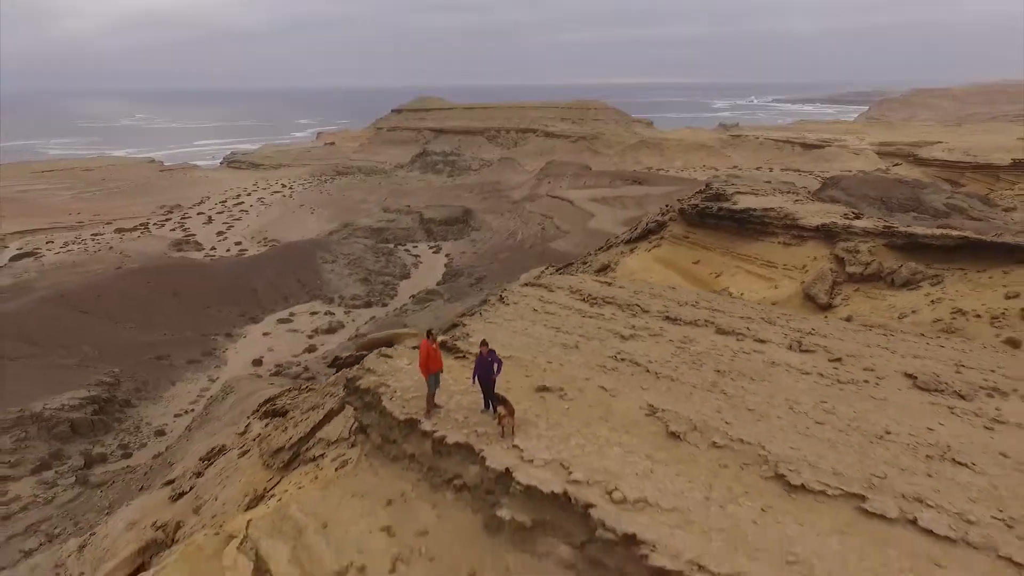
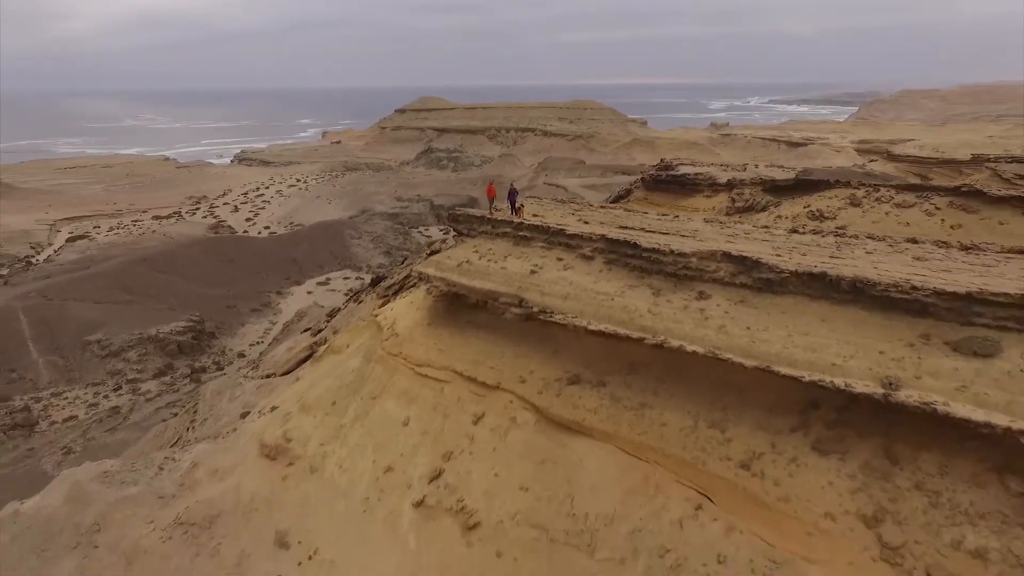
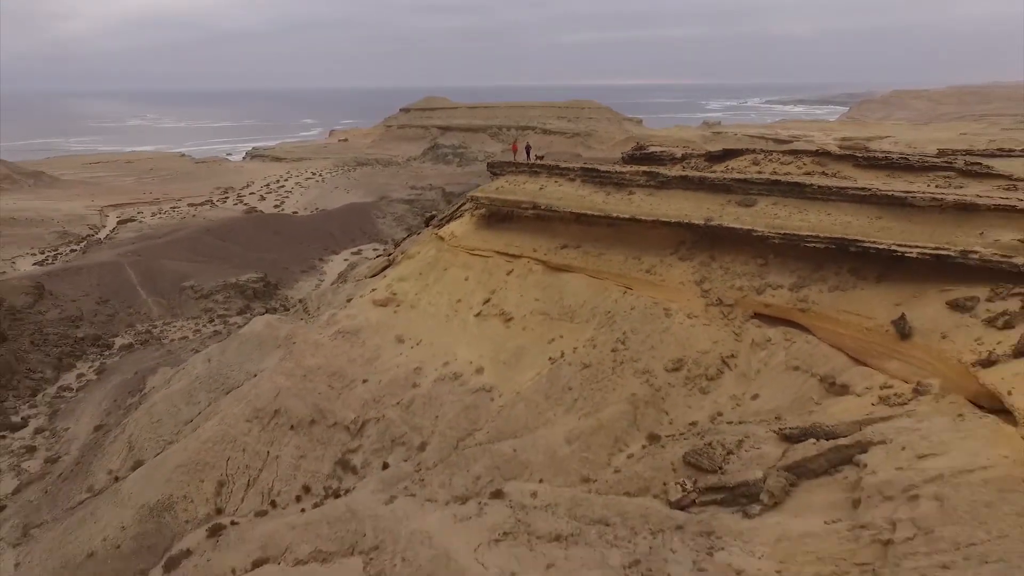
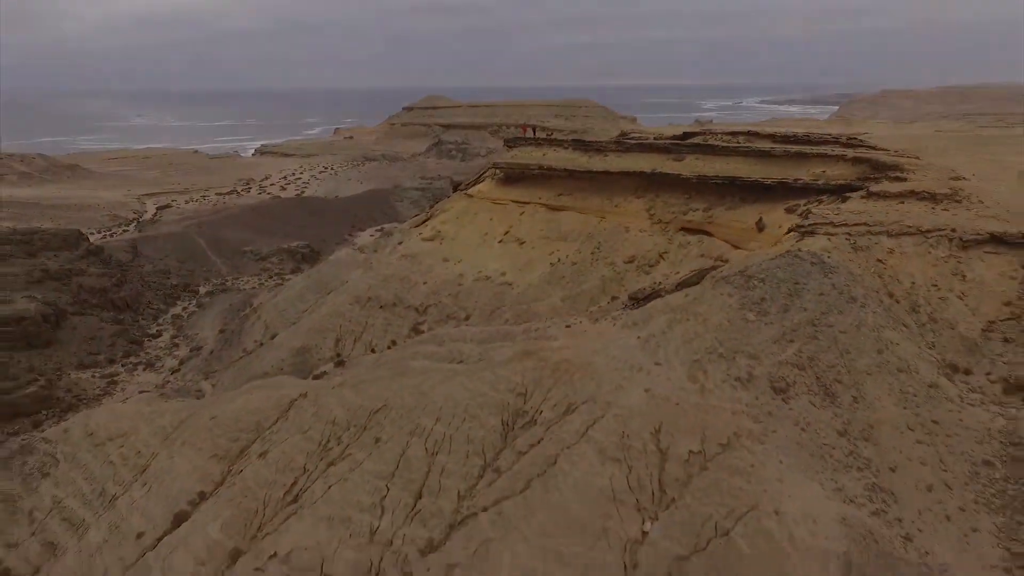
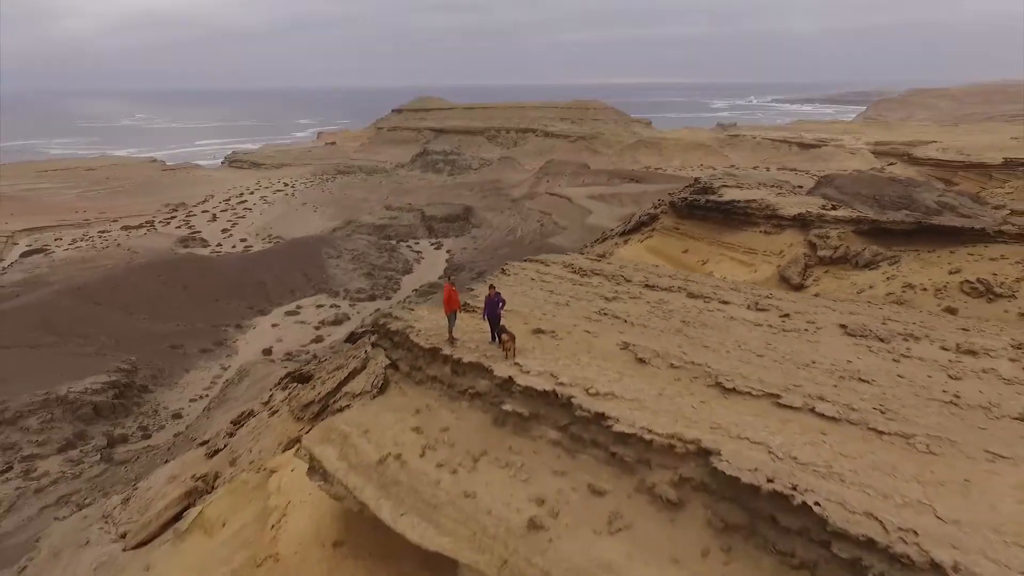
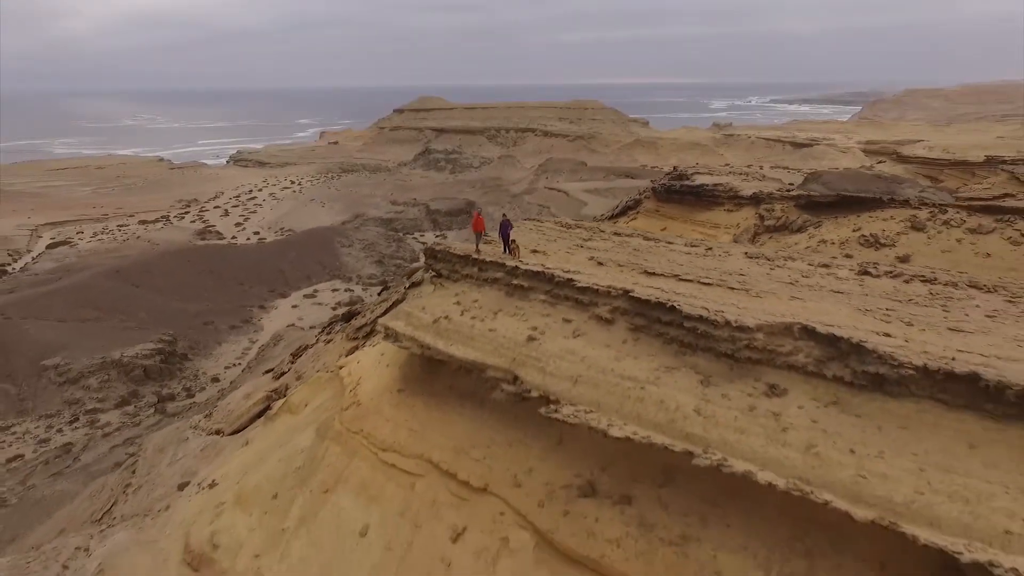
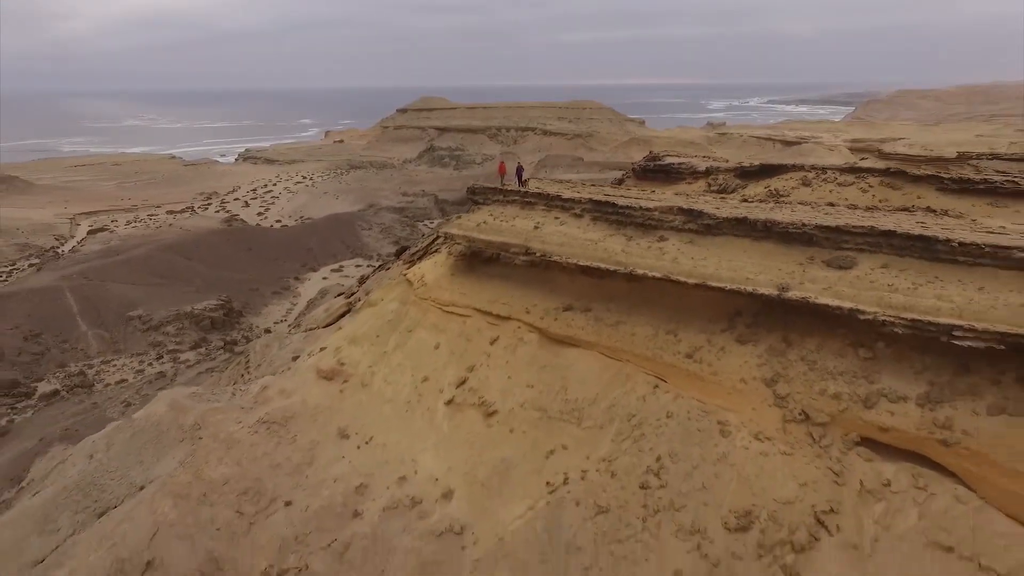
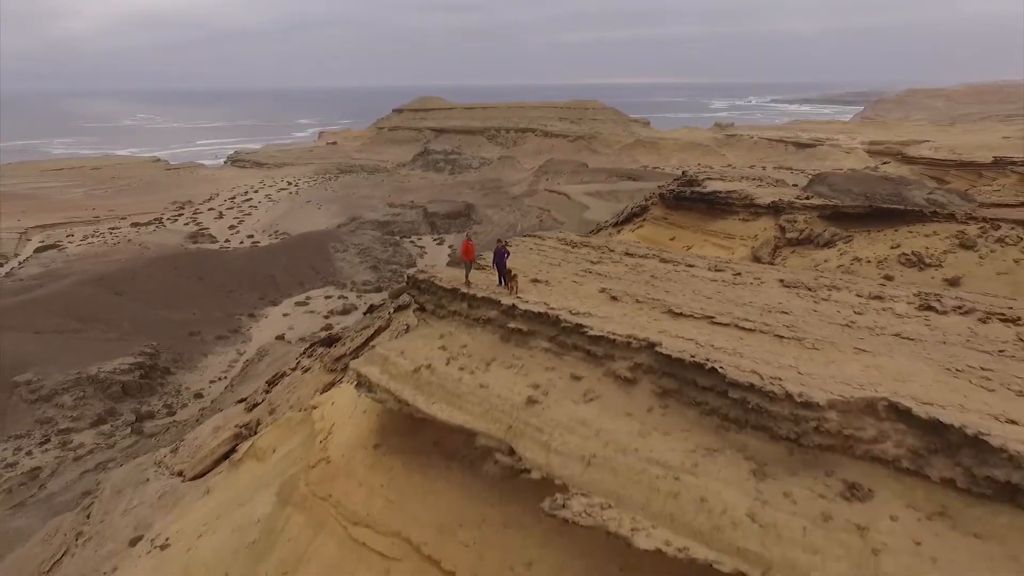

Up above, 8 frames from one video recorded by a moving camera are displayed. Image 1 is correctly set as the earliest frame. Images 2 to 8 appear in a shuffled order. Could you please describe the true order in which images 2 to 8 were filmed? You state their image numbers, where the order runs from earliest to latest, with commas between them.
5, 8, 6, 2, 7, 3, 4
